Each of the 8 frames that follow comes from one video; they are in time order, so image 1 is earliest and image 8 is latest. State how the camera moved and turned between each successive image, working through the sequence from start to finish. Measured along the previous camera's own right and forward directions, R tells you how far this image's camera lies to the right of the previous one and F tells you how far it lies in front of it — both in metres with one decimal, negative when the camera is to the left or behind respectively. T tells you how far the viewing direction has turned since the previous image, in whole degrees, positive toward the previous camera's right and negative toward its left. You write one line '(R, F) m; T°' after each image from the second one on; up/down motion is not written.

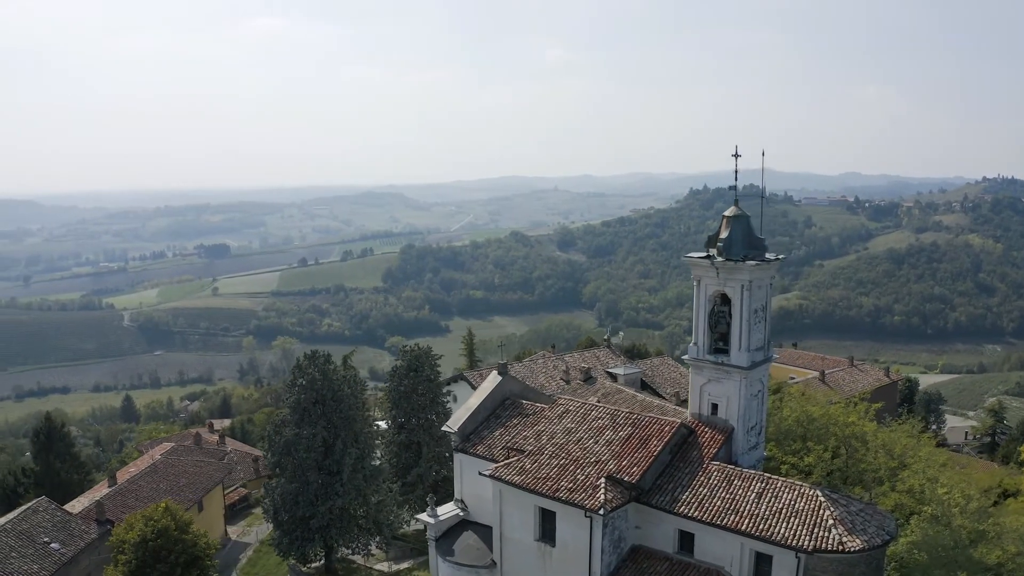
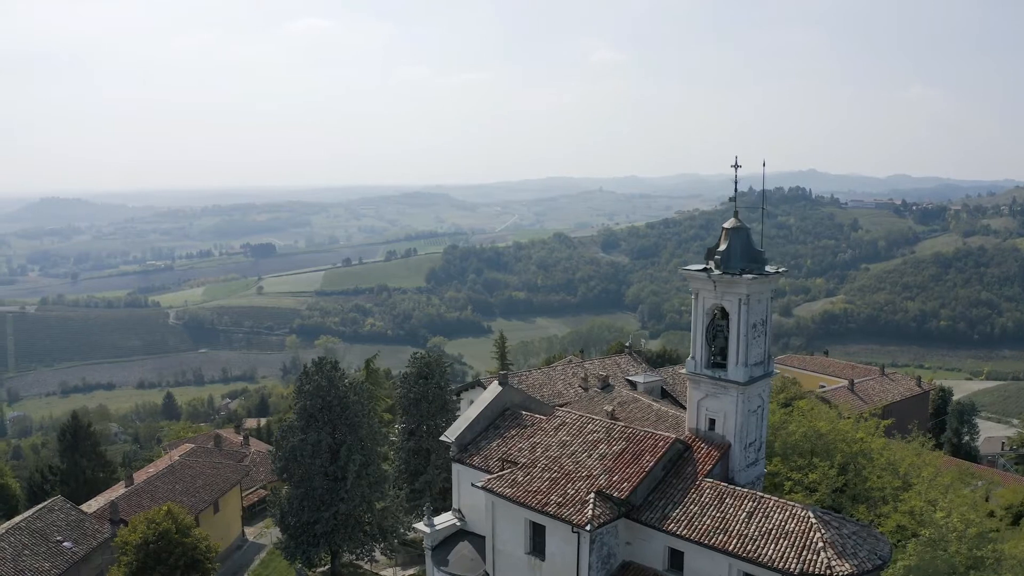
(+0.8, +0.1) m; -3°
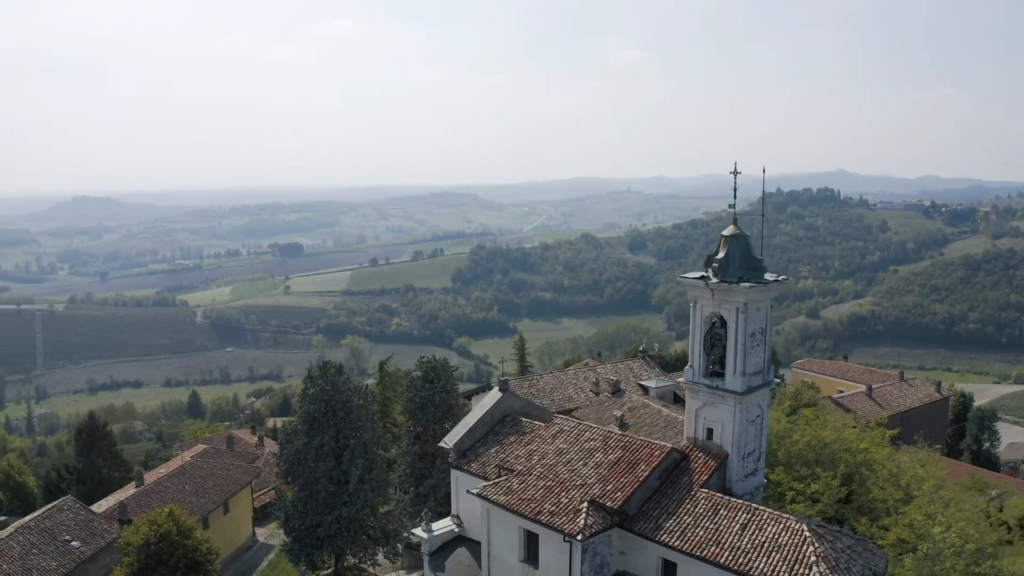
(+0.5, 0.0) m; -2°
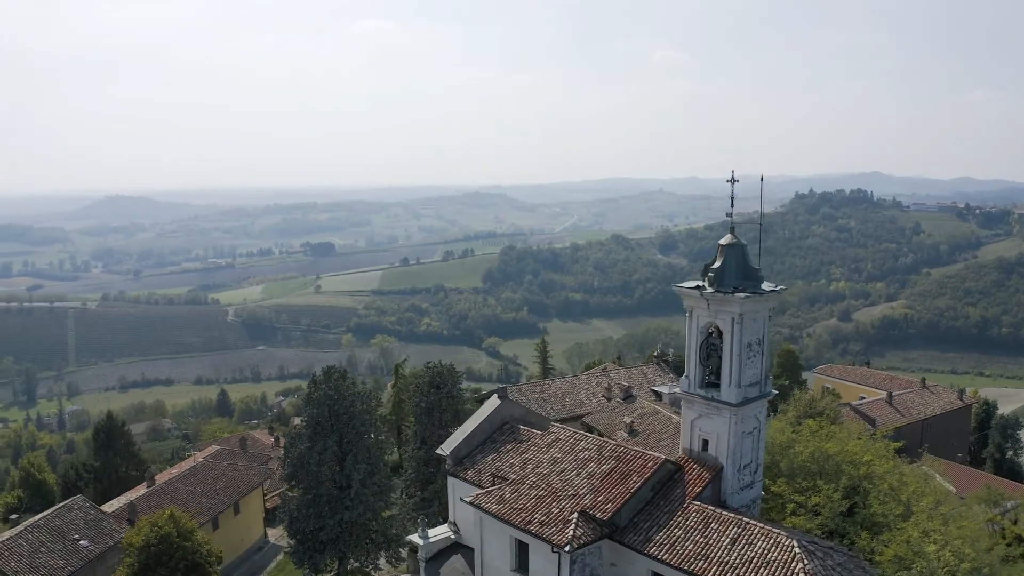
(+0.6, 0.0) m; -2°
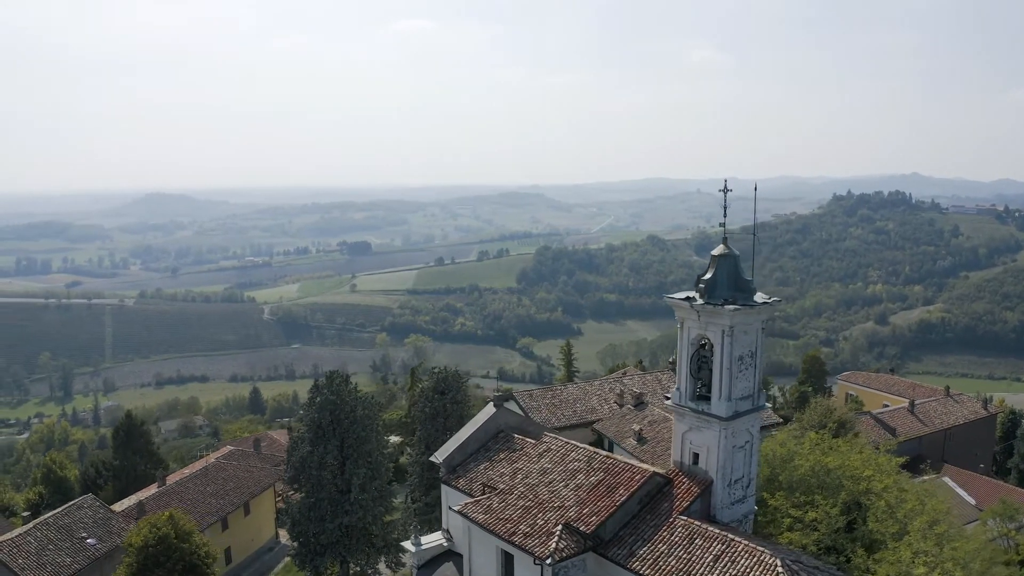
(+0.8, 0.0) m; -2°
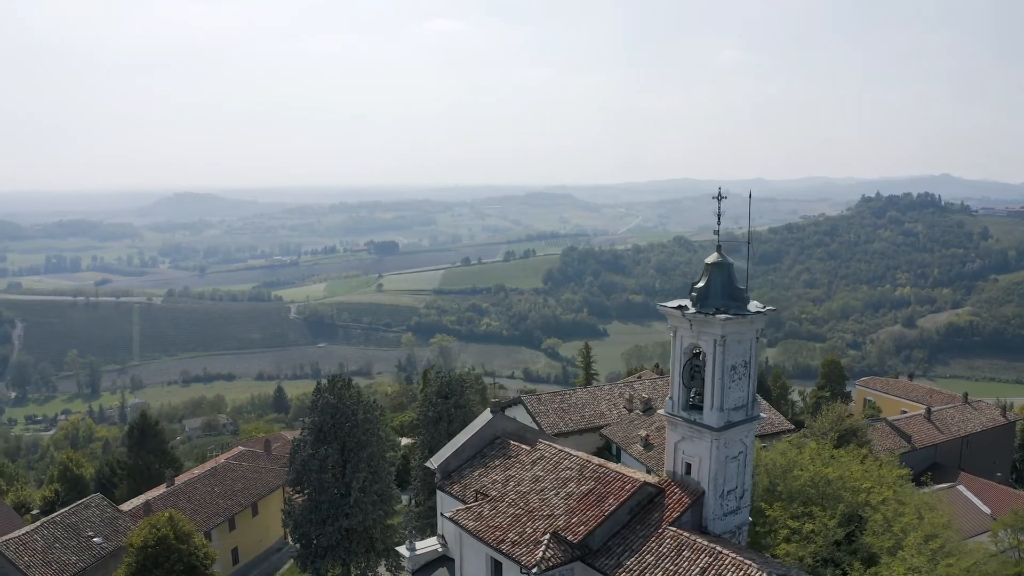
(+0.6, 0.0) m; -2°
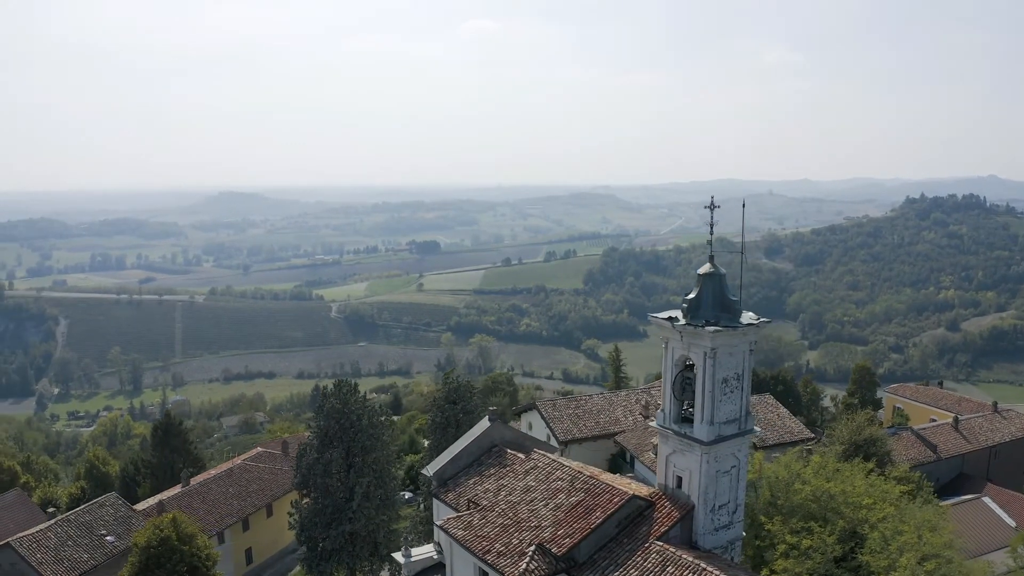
(+0.8, 0.0) m; -3°
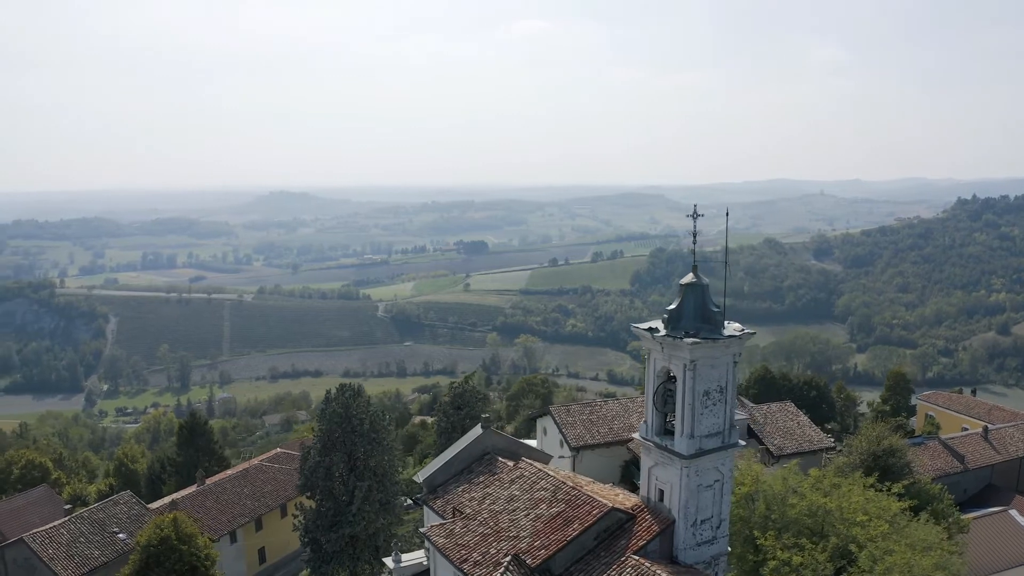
(+1.1, 0.0) m; -3°
